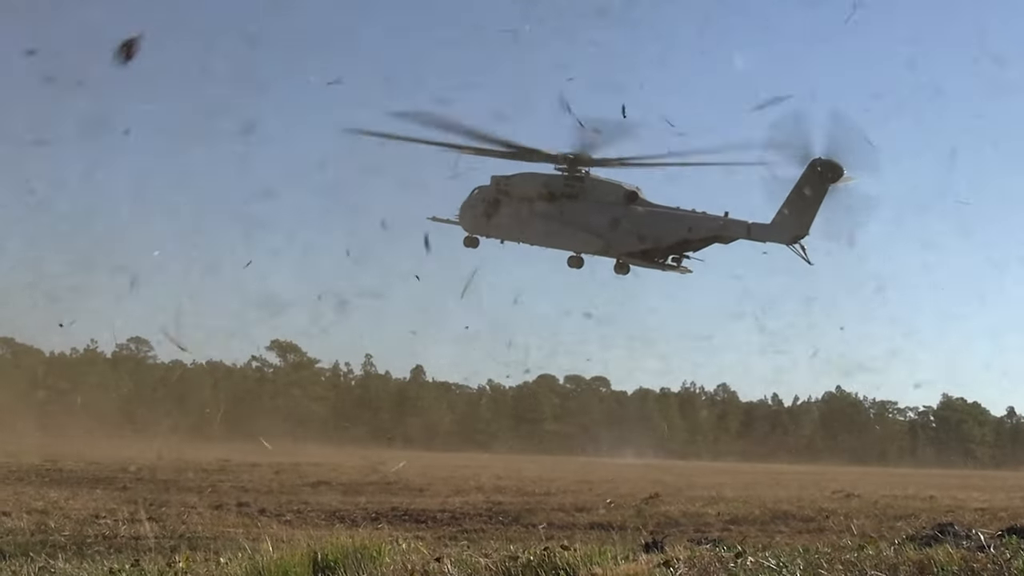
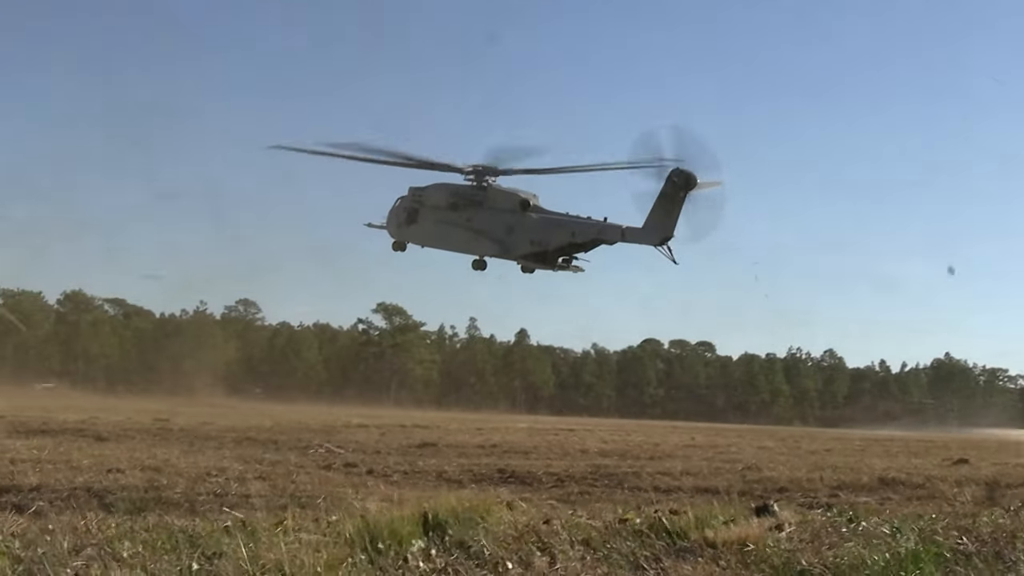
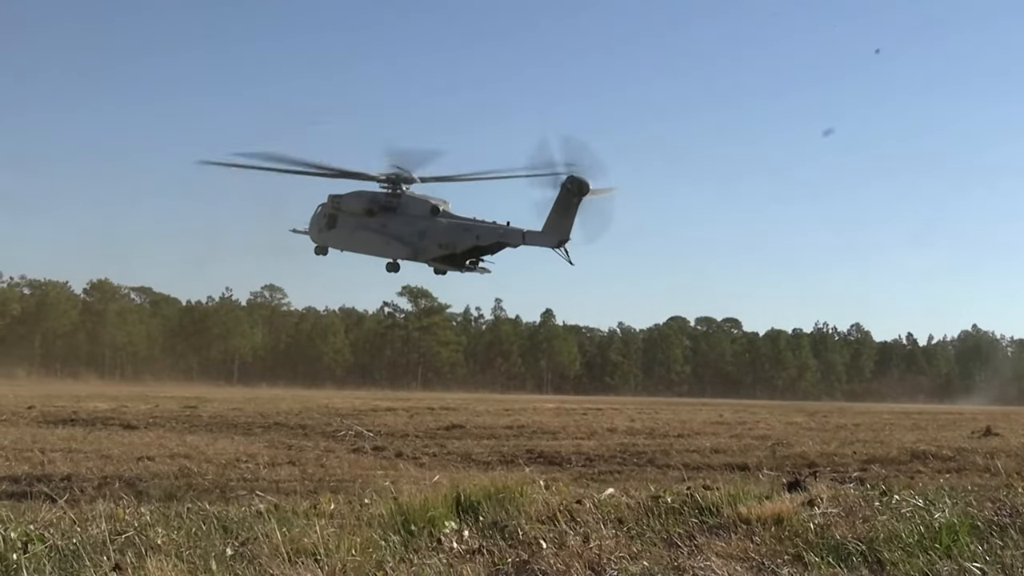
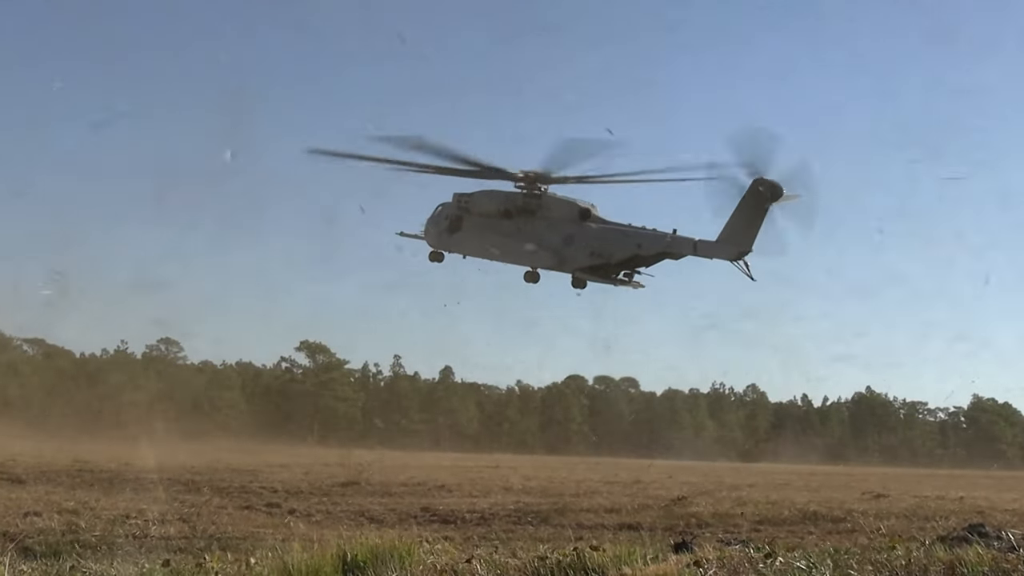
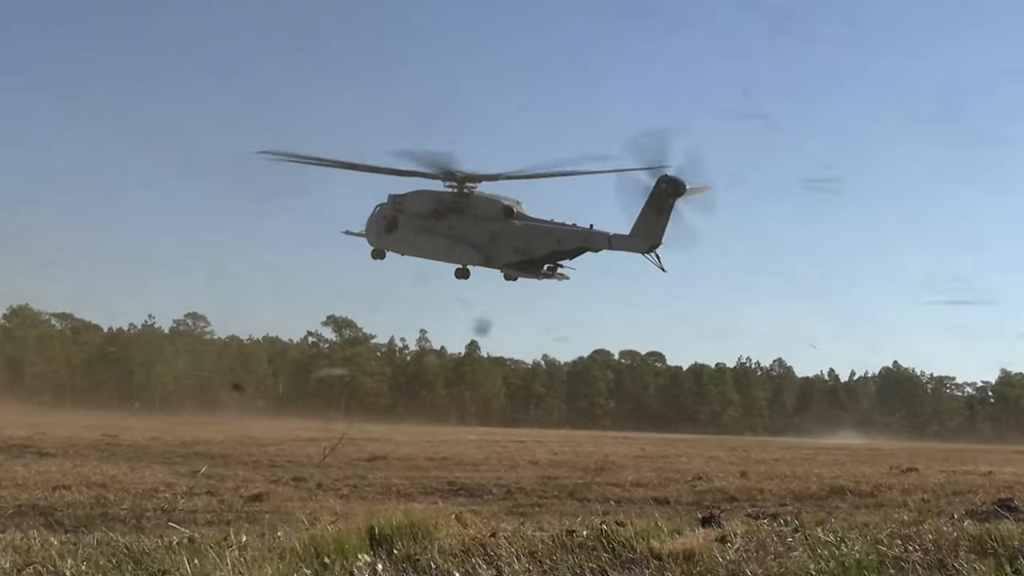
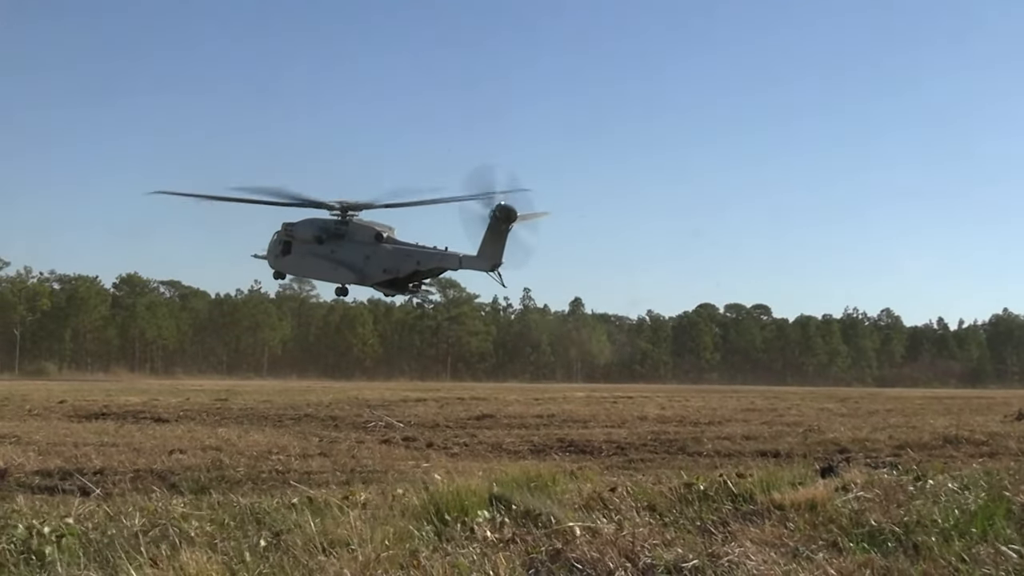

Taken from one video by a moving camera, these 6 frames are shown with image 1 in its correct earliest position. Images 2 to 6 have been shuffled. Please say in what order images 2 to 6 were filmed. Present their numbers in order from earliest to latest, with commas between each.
4, 5, 2, 3, 6
